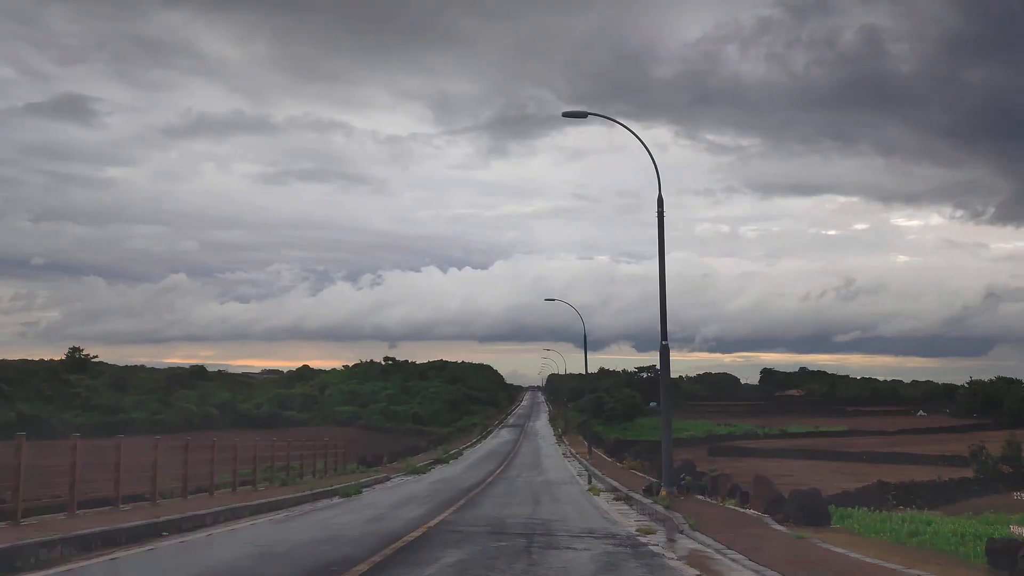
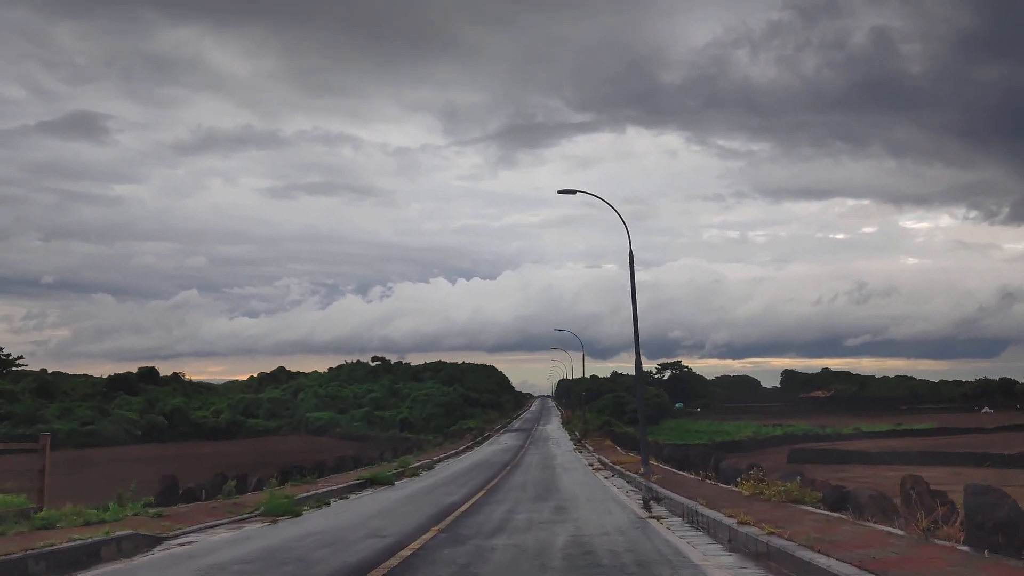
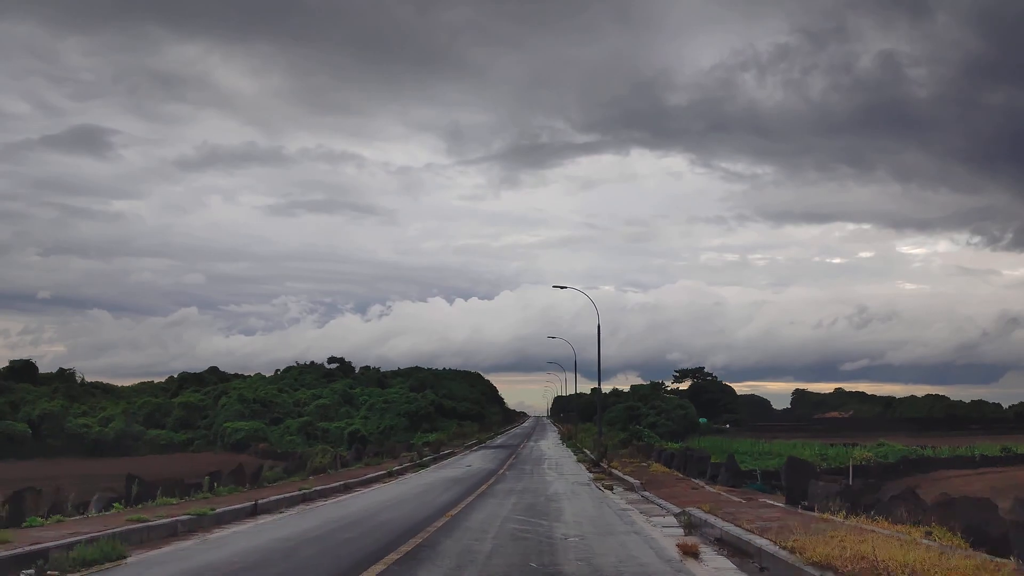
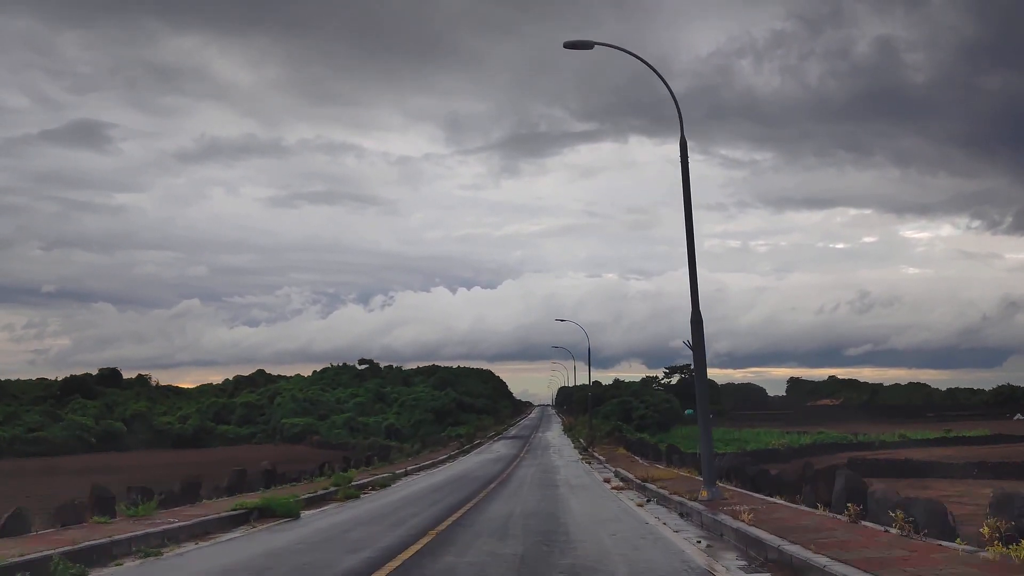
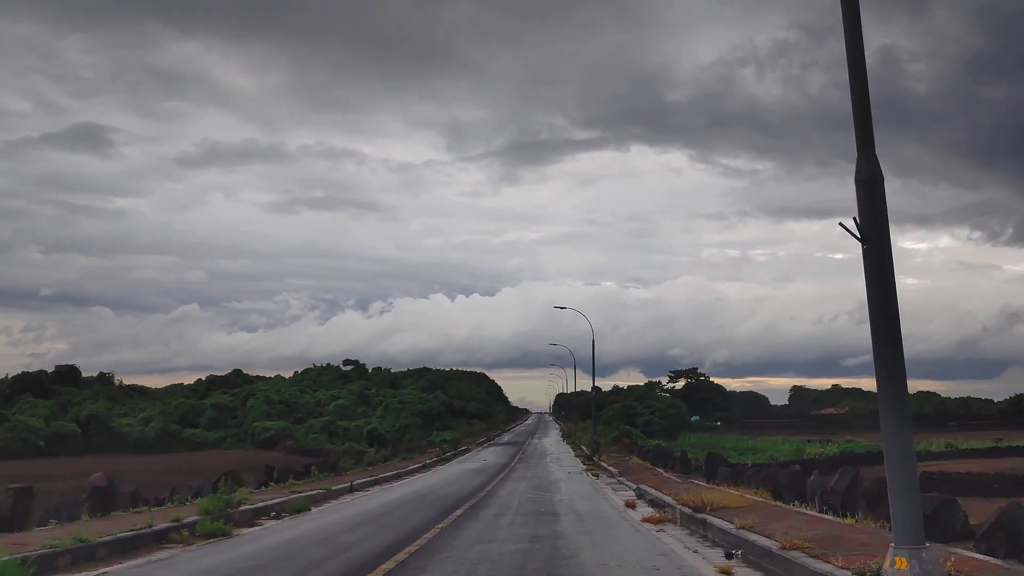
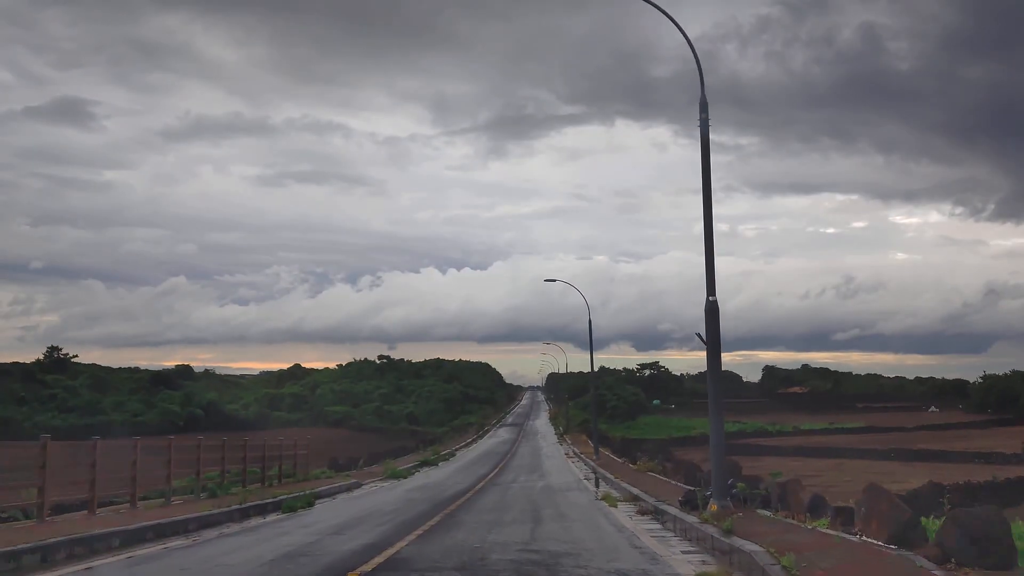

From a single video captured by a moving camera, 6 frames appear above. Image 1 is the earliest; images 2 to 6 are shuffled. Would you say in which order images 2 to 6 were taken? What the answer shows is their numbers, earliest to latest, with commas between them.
6, 2, 4, 5, 3
